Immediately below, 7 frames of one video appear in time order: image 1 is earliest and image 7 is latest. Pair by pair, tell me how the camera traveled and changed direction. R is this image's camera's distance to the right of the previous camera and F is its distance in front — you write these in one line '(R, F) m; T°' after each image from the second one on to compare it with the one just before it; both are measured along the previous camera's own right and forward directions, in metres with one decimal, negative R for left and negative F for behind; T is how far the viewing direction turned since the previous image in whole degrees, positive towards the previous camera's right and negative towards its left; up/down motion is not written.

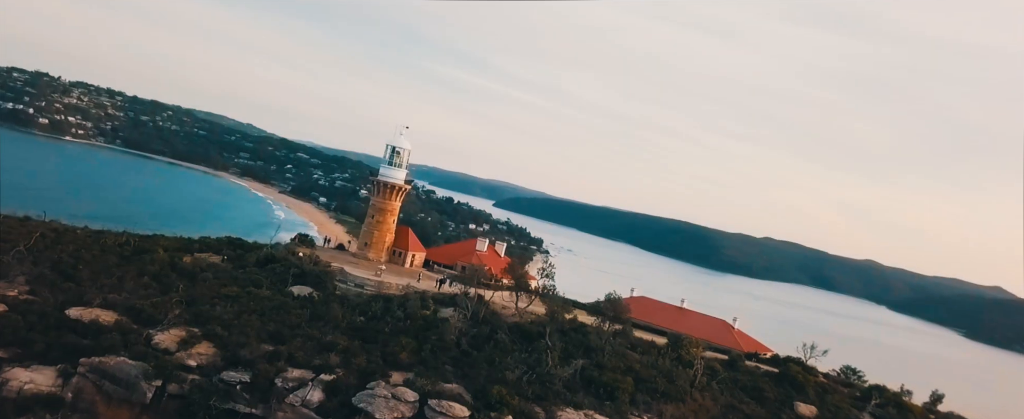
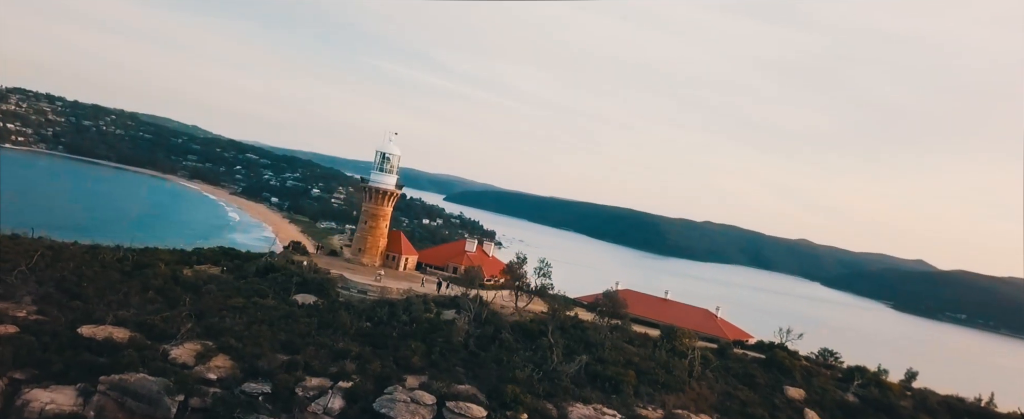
(-0.9, -0.4) m; +3°
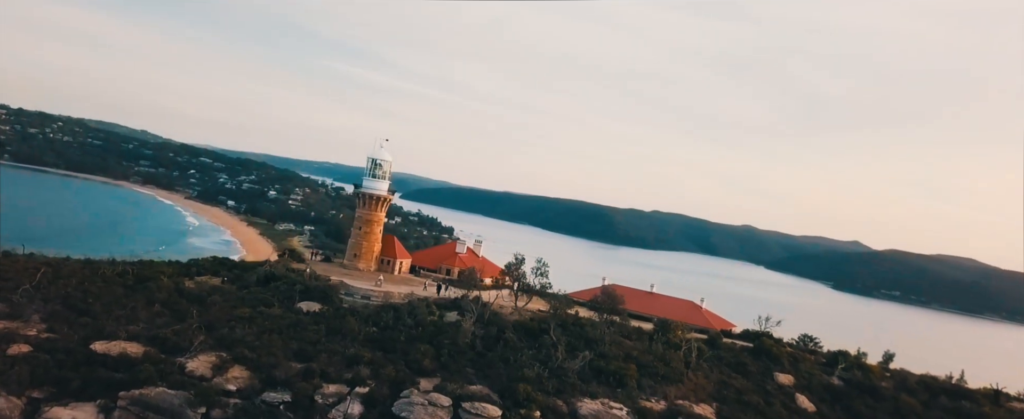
(-0.8, -0.4) m; +3°
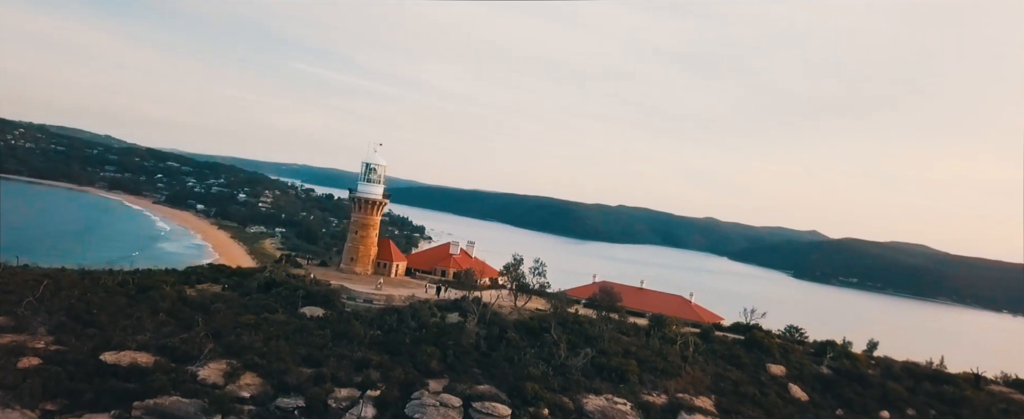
(-0.6, -0.3) m; +2°
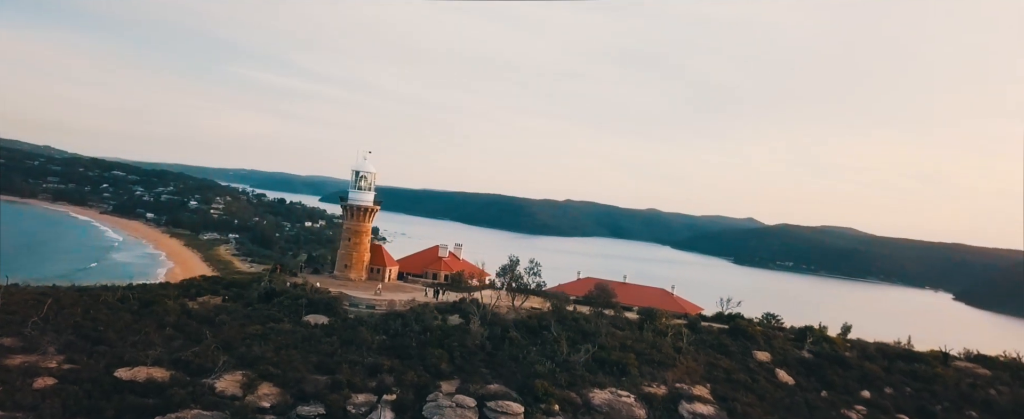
(-1.0, -0.5) m; +3°
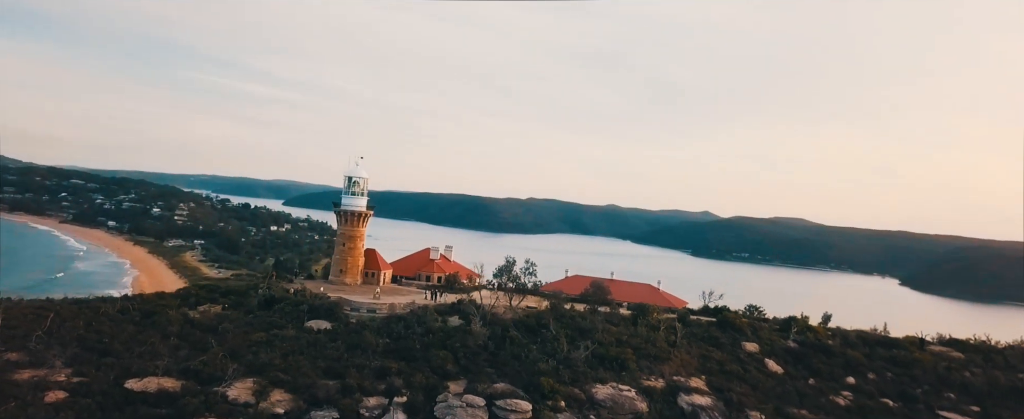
(-0.7, -0.4) m; +2°
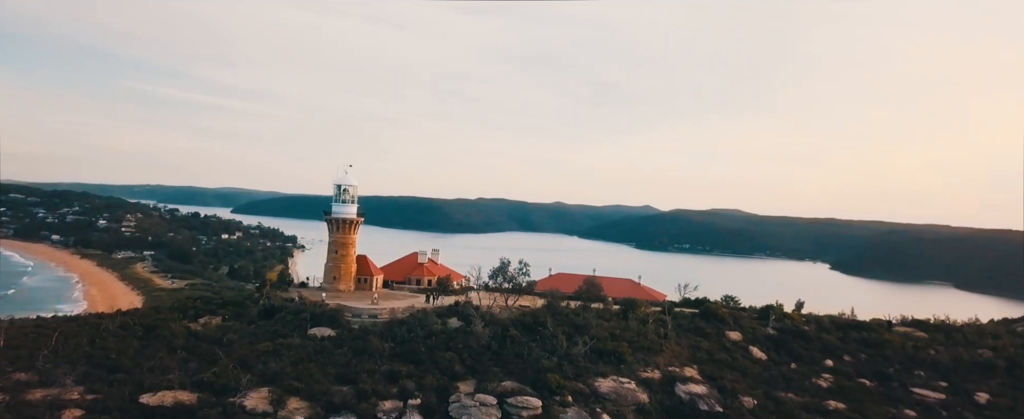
(-1.0, -0.5) m; +3°
